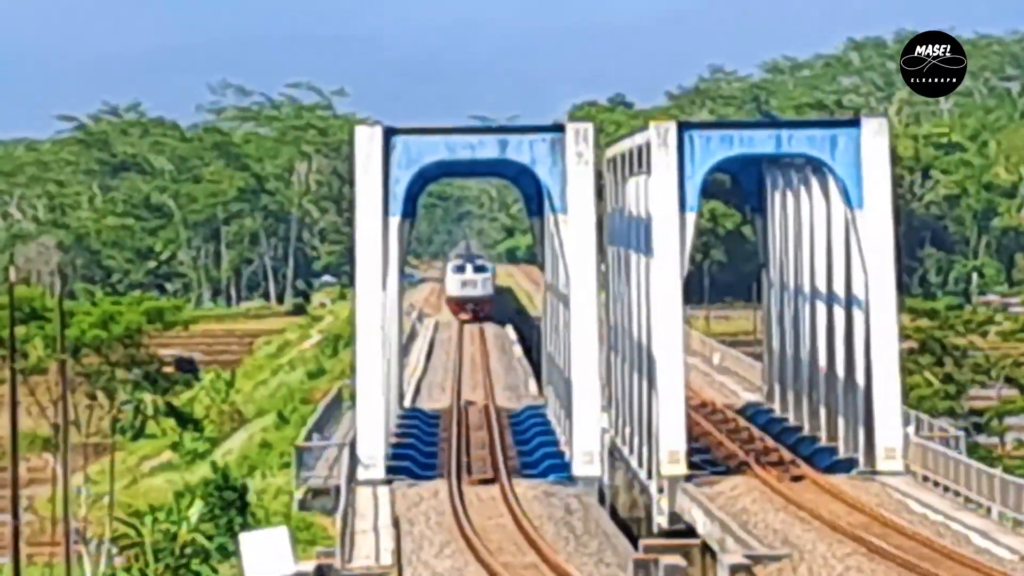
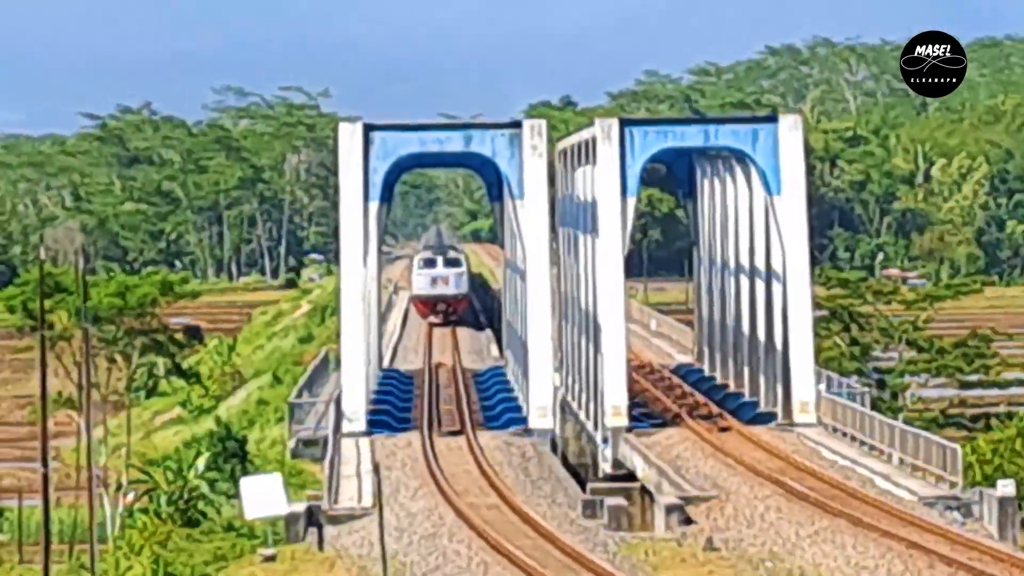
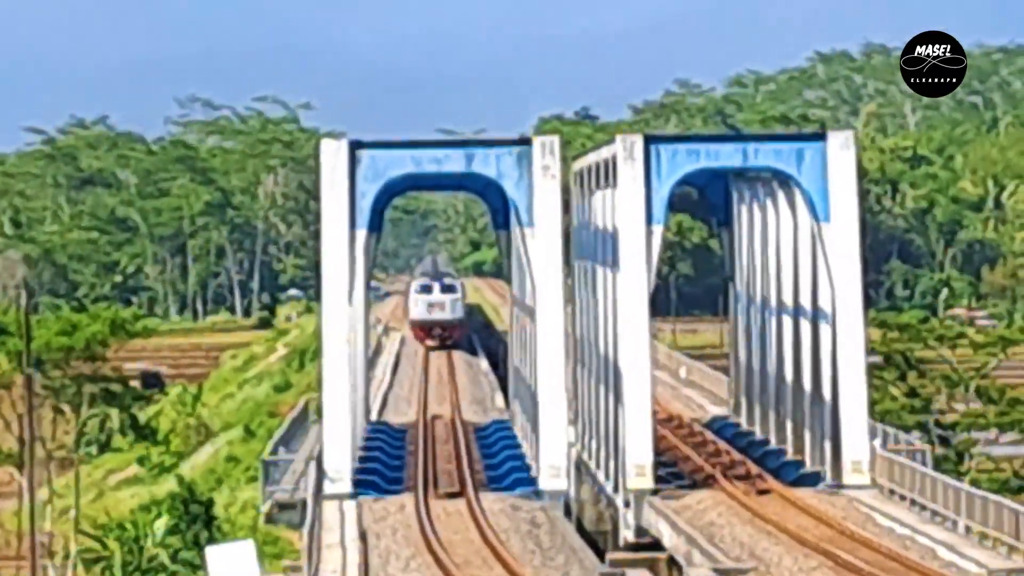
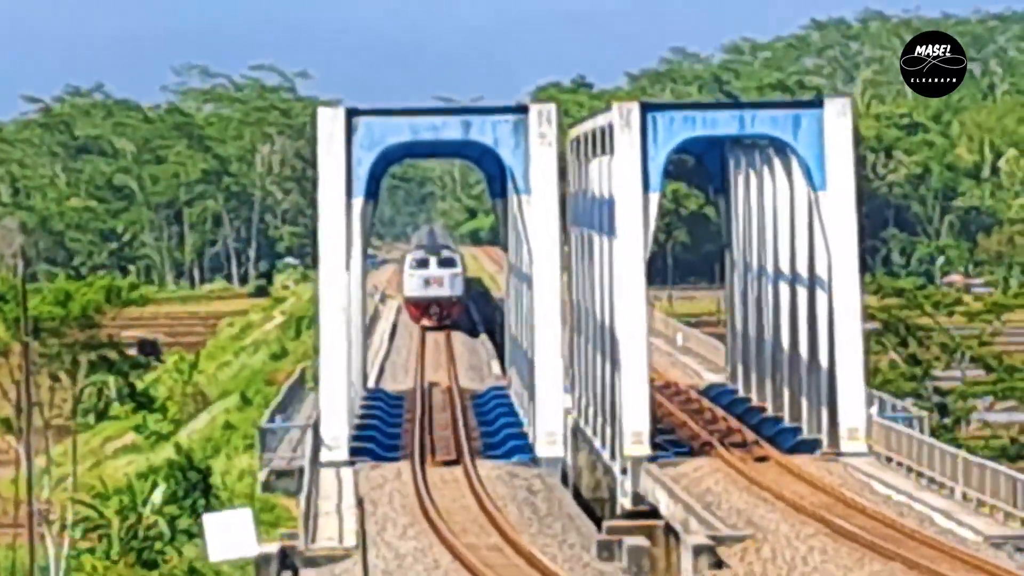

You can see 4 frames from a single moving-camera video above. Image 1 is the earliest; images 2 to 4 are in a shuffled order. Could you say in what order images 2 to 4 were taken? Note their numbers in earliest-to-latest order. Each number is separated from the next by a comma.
3, 4, 2
